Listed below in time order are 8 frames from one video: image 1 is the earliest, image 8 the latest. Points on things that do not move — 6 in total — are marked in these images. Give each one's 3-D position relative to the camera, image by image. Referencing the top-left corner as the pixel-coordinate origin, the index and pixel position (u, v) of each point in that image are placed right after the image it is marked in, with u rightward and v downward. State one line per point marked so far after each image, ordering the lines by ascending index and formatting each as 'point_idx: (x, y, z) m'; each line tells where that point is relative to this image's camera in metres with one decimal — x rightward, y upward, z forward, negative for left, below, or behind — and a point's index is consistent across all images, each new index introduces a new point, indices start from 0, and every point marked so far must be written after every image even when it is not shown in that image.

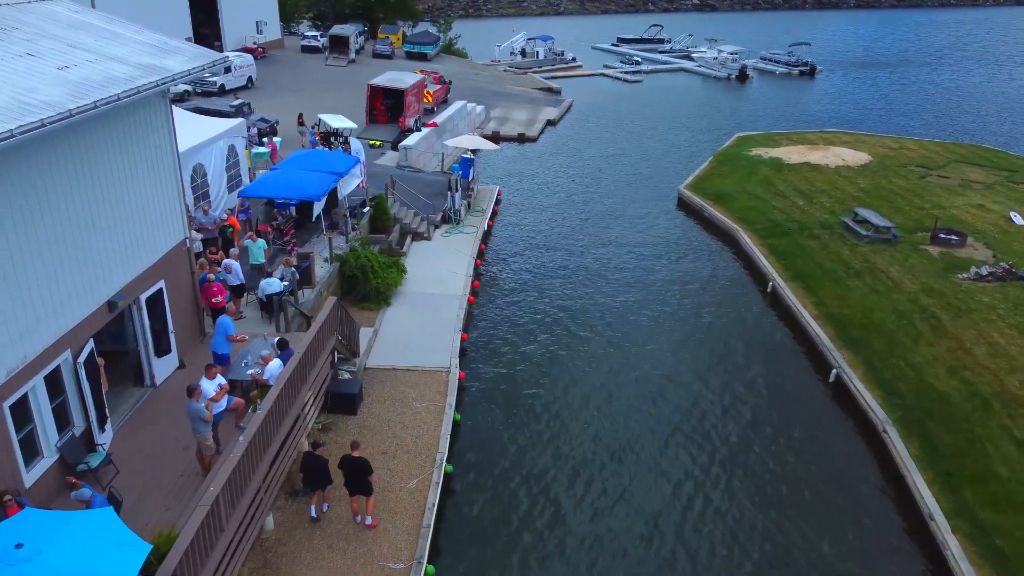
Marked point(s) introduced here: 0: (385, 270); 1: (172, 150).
0: (-3.0, +0.4, +19.4) m
1: (-5.6, +2.2, +13.4) m
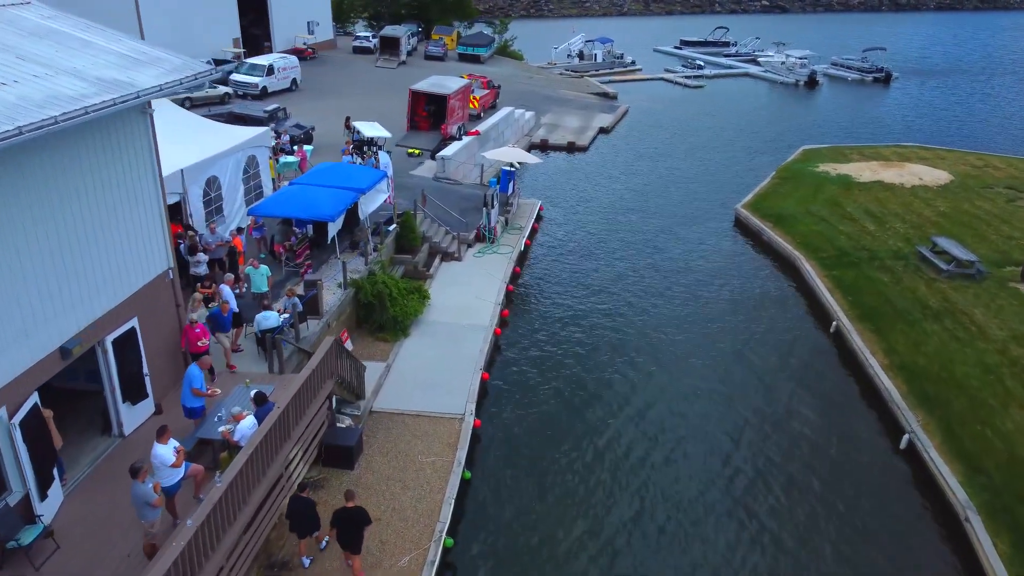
0: (-2.3, -0.2, +17.9) m
1: (-5.3, +1.6, +12.0) m
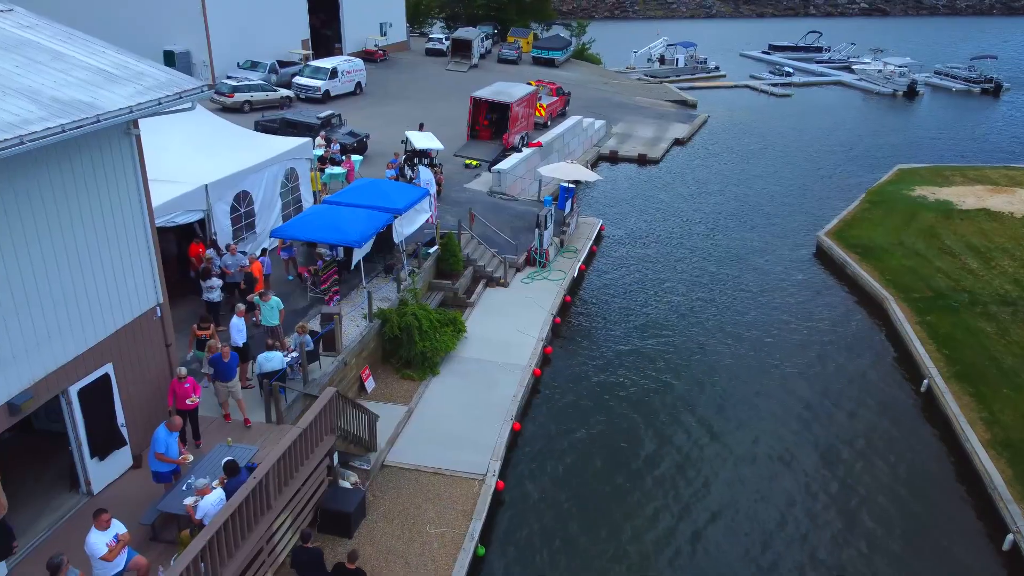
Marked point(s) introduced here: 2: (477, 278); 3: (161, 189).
0: (-1.5, -0.9, +16.4) m
1: (-4.9, +1.1, +10.8) m
2: (-0.9, +0.3, +19.9) m
3: (-6.9, +1.9, +16.0) m
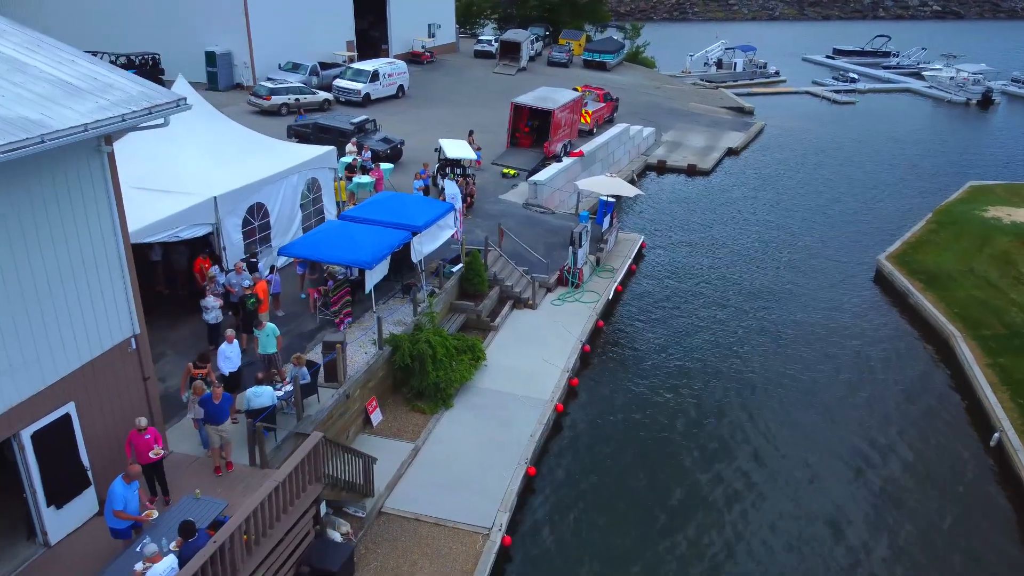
0: (-1.1, -1.3, +15.2) m
1: (-4.8, +0.7, +9.9) m
2: (-0.2, -0.2, +18.7) m
3: (-6.4, +1.6, +15.2) m
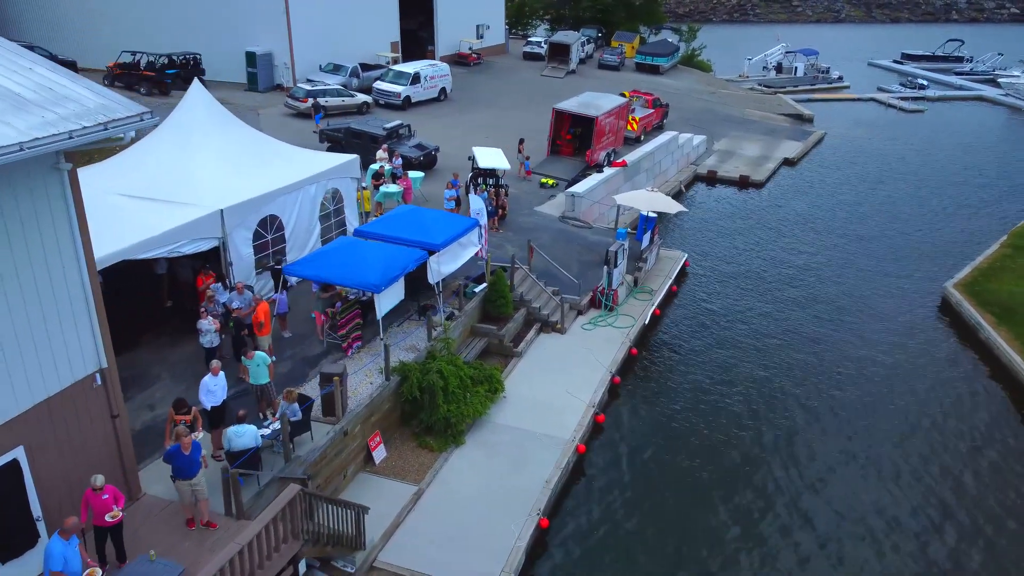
0: (-0.8, -1.8, +14.0) m
1: (-4.8, +0.4, +8.9) m
2: (+0.4, -0.7, +17.5) m
3: (-6.0, +1.3, +14.4) m
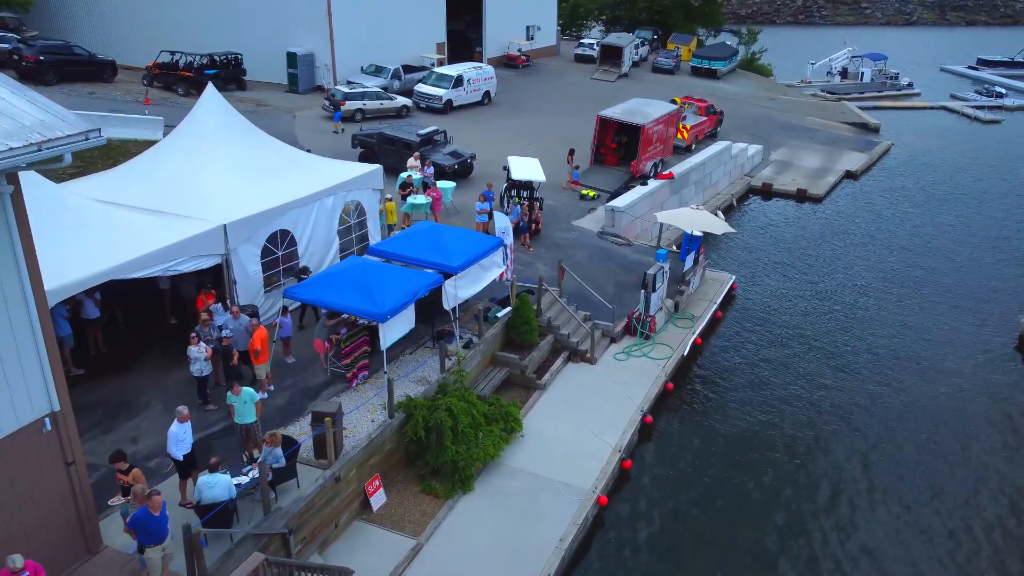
0: (-0.5, -2.2, +12.8) m
1: (-4.8, 0.0, +8.0) m
2: (+0.9, -1.2, +16.2) m
3: (-5.6, +1.0, +13.5) m
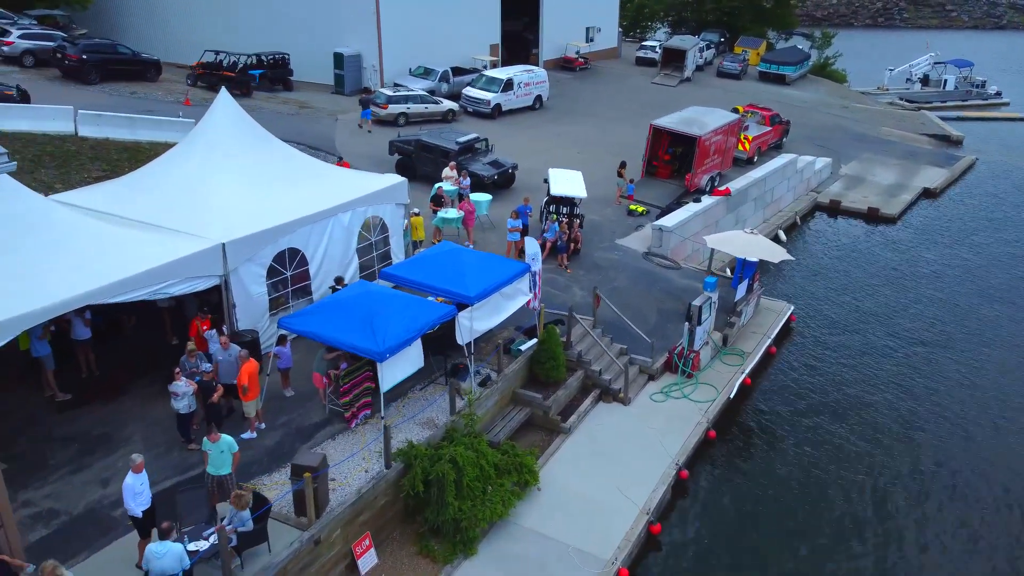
0: (-0.3, -2.7, +11.4) m
1: (-4.9, -0.3, +6.9) m
2: (+1.4, -1.8, +14.7) m
3: (-5.3, +0.7, +12.5) m
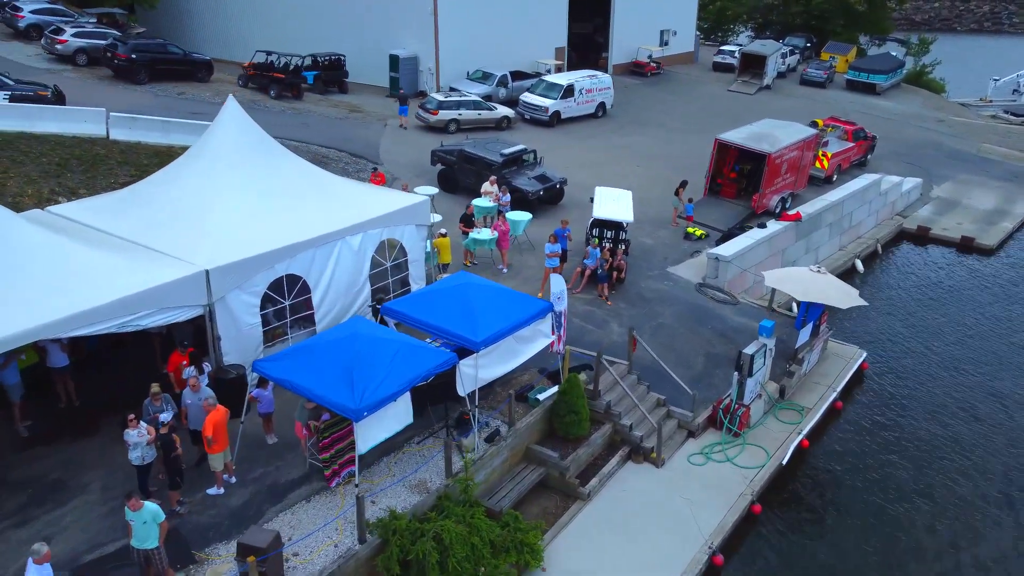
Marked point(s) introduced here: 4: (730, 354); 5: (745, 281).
0: (-0.4, -3.3, +9.8) m
1: (-5.2, -0.7, +5.8) m
2: (+1.6, -2.4, +12.9) m
3: (-5.1, +0.2, +11.3) m
4: (+4.0, -1.2, +15.0) m
5: (+5.1, +0.2, +17.8) m
